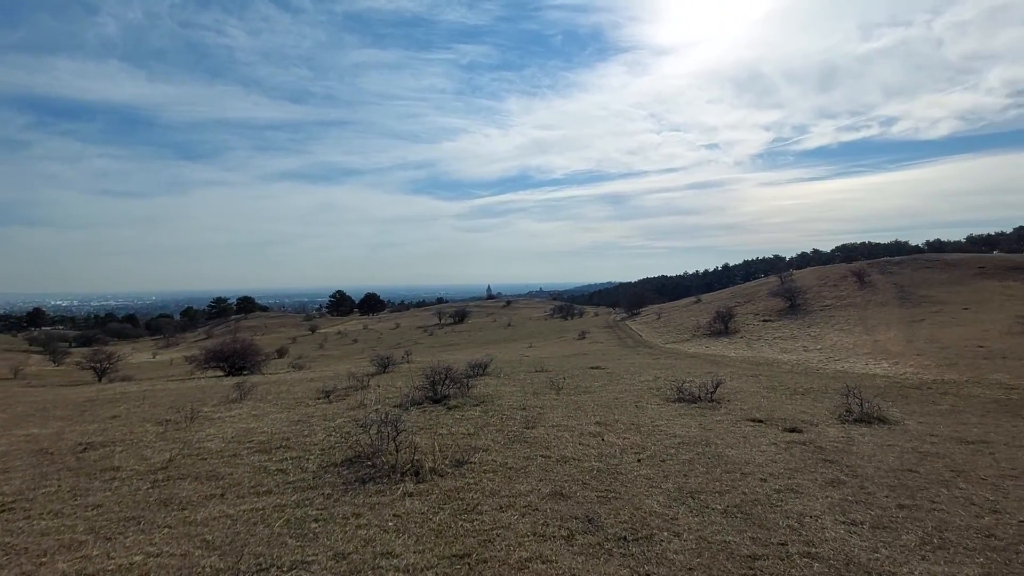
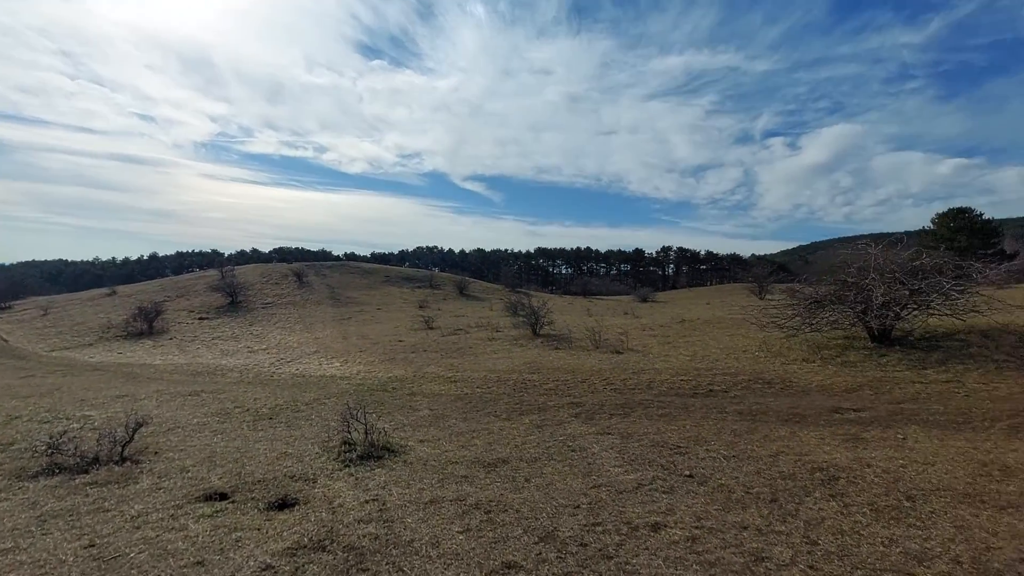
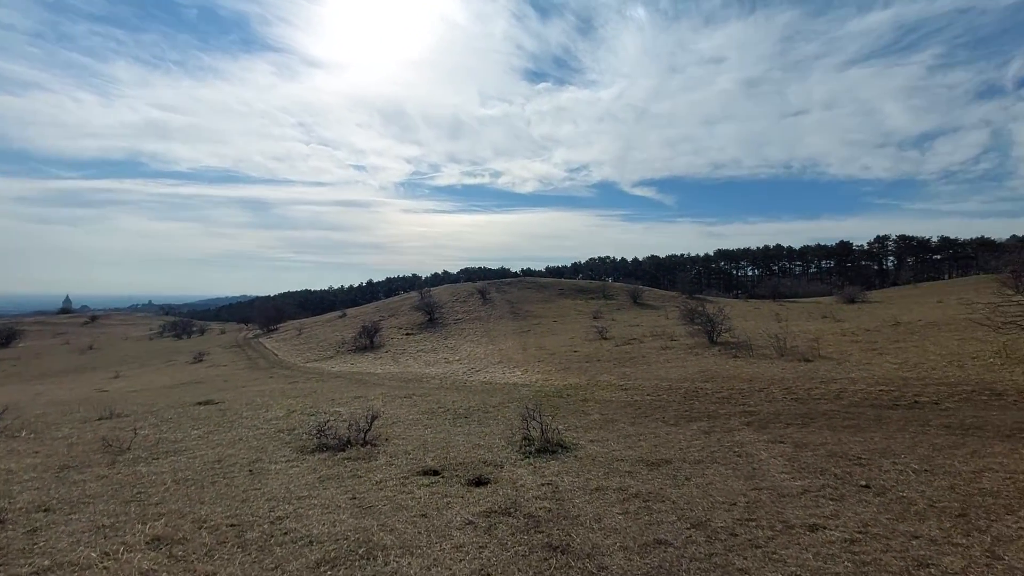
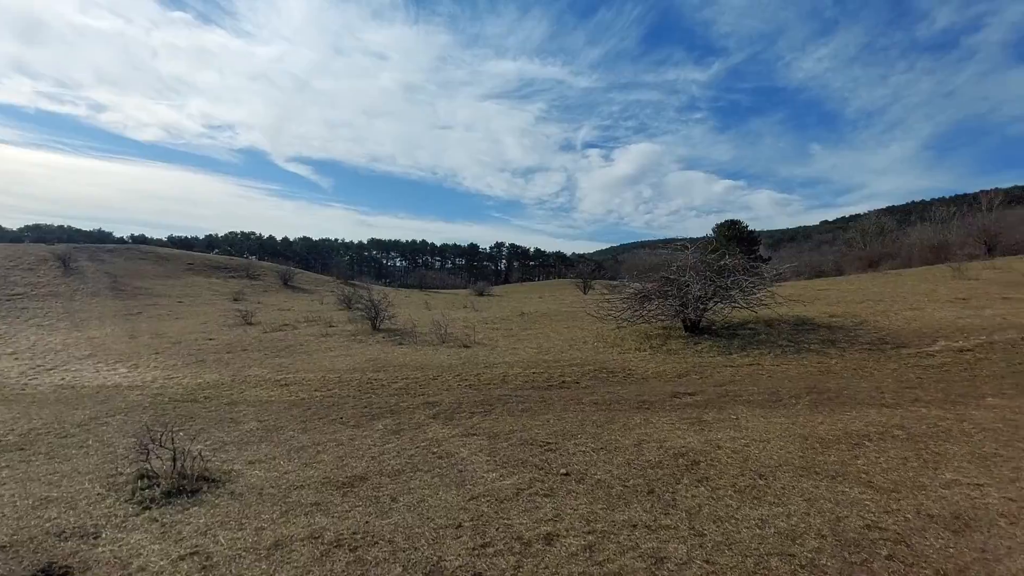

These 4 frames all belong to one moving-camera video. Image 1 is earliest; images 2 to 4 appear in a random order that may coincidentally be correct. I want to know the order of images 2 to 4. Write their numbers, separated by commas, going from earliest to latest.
3, 2, 4
